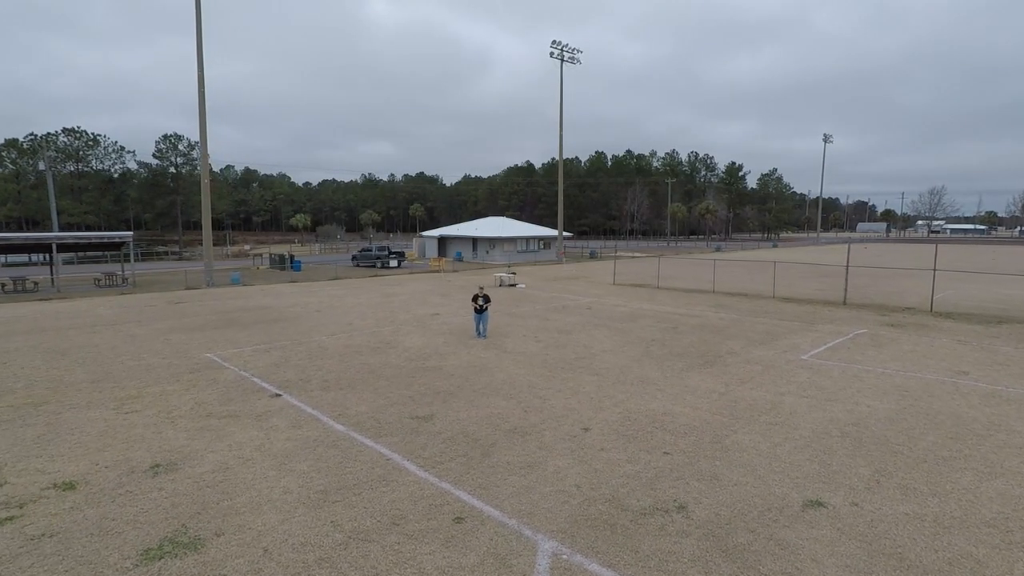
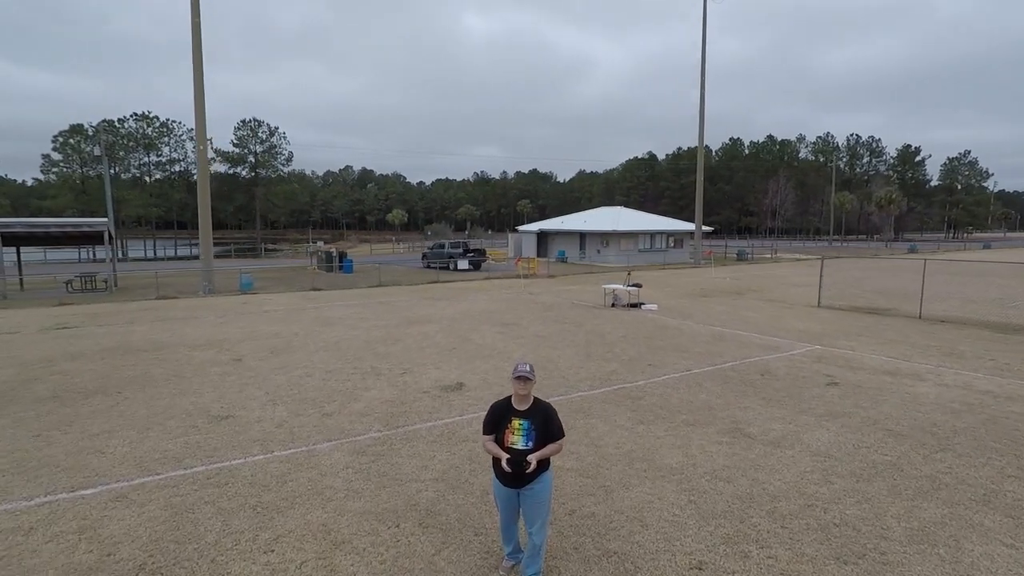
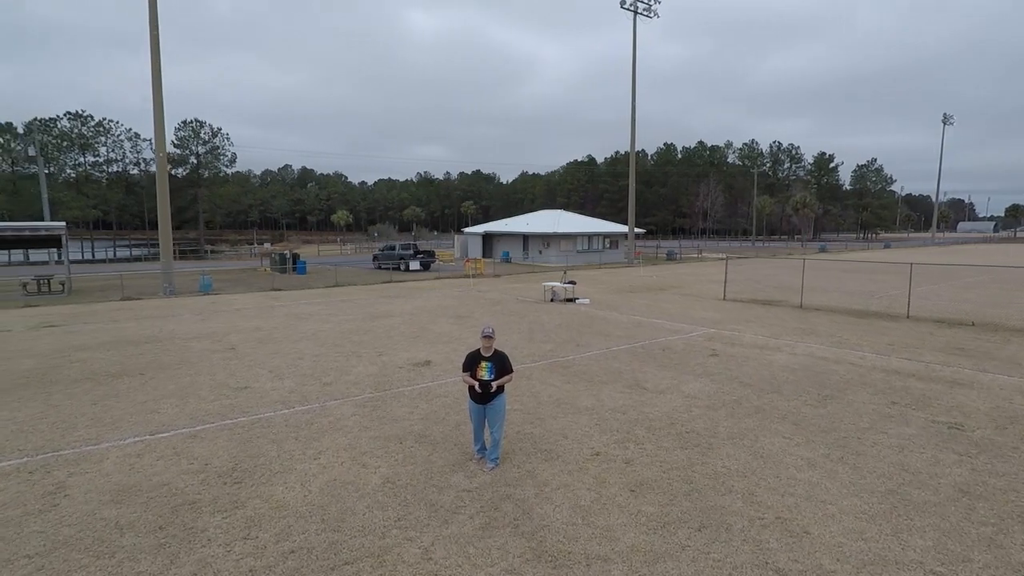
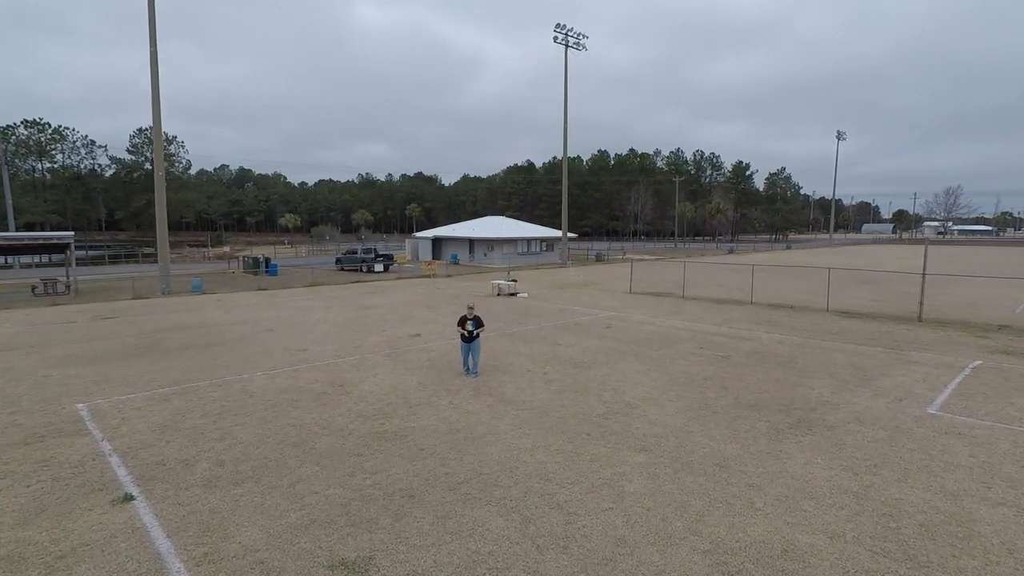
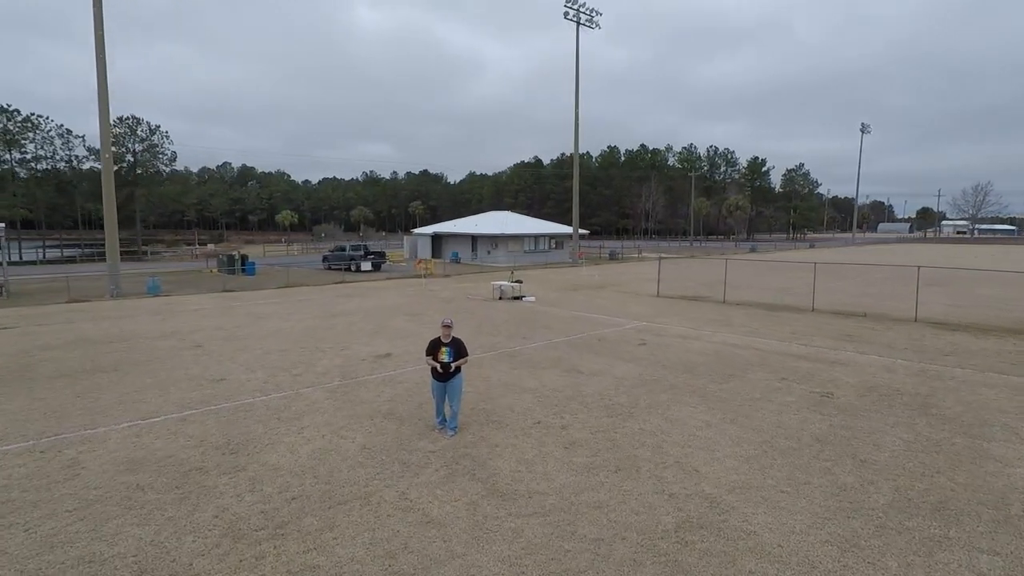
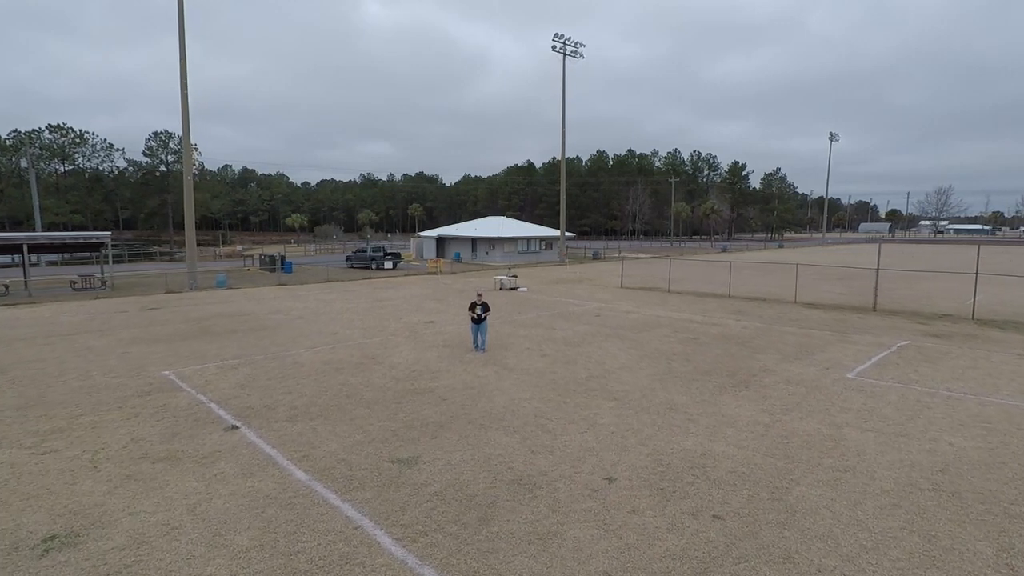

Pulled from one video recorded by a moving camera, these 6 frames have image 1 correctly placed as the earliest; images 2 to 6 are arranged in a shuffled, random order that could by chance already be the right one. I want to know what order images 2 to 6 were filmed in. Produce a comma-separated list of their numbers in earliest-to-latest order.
6, 4, 5, 3, 2
